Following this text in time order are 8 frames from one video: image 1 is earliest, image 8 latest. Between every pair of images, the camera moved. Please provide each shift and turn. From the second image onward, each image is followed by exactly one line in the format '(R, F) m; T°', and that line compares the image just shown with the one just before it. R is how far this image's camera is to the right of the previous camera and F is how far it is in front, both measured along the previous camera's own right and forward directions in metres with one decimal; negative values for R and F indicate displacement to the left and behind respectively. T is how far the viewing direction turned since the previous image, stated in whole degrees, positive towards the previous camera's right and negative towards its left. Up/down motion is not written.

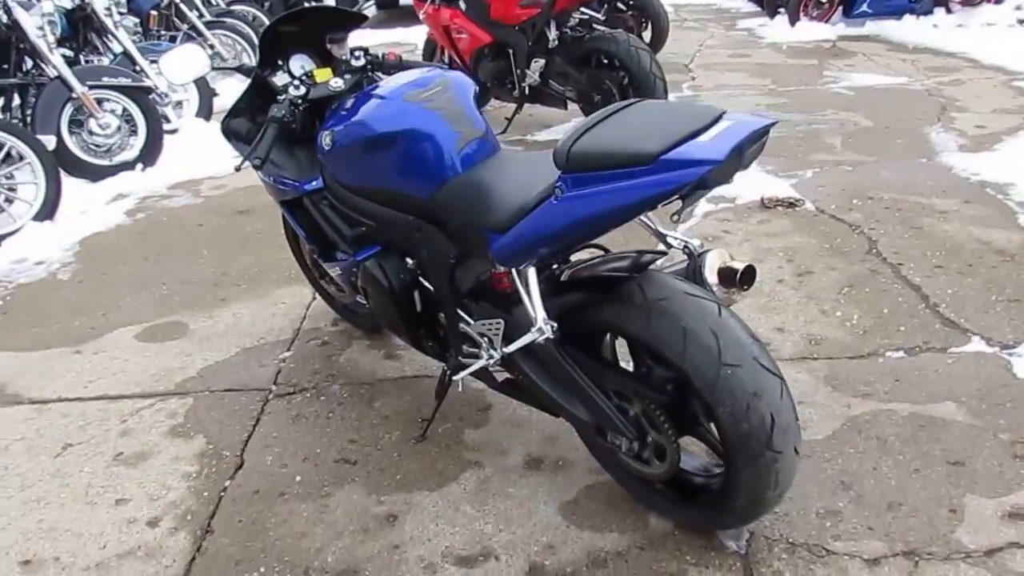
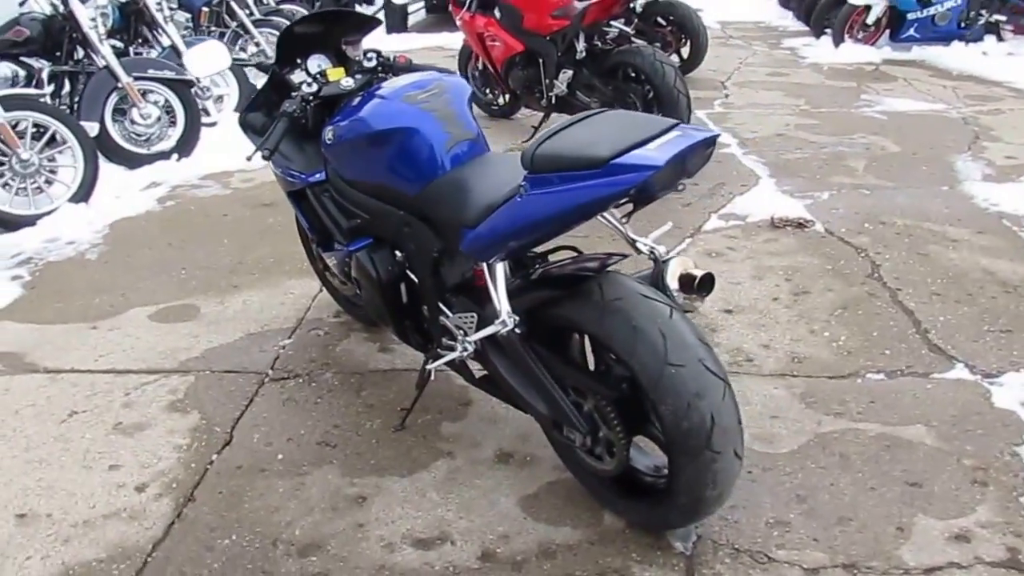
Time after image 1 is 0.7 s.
(+0.2, -0.1) m; -4°
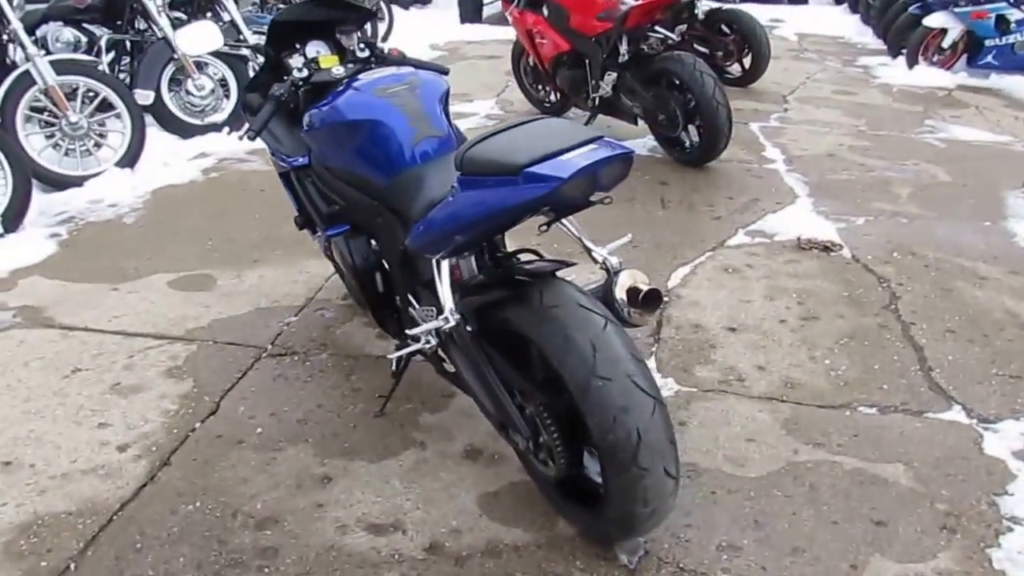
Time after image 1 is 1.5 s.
(+0.3, 0.0) m; -5°
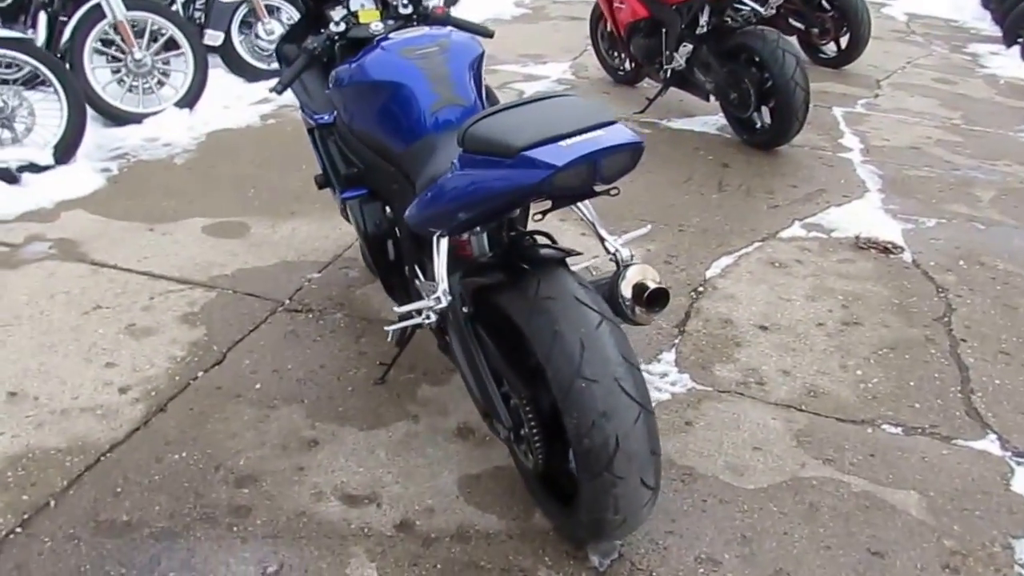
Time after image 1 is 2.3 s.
(+0.3, +0.1) m; -6°
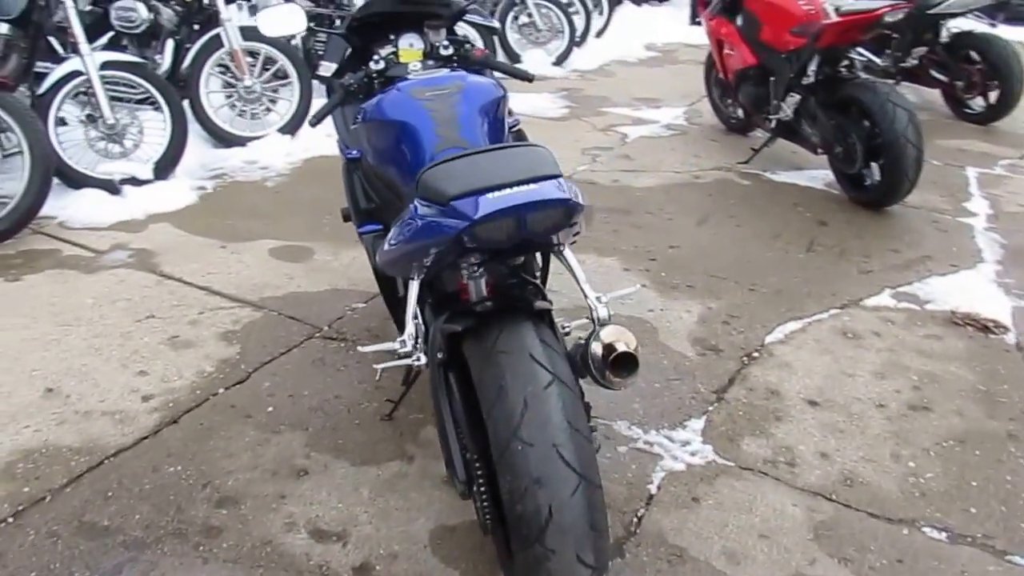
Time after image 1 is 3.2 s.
(+0.5, +0.2) m; -12°
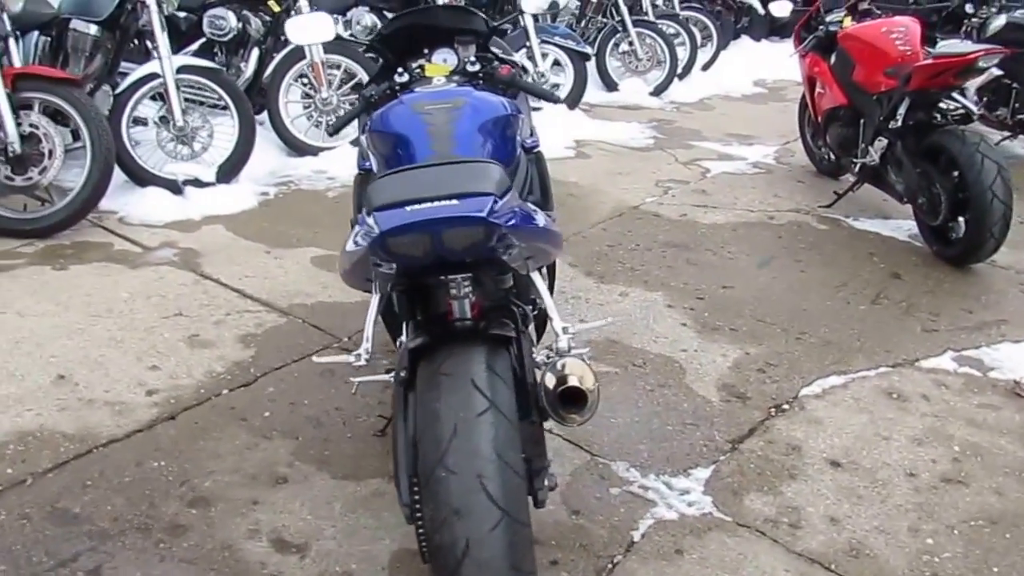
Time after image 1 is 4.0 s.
(+0.4, +0.1) m; -8°
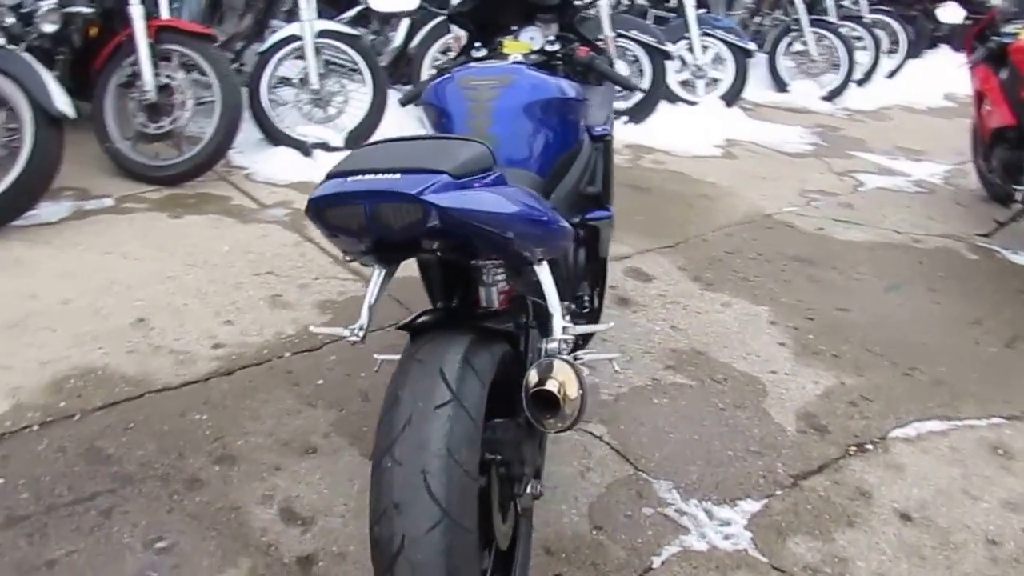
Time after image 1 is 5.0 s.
(+0.4, +0.2) m; -12°
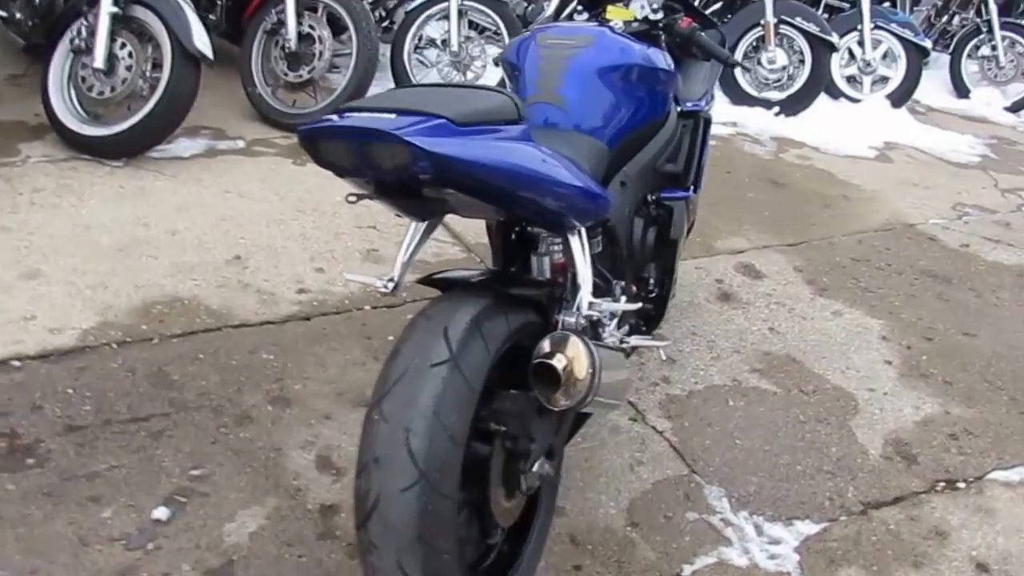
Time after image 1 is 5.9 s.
(+0.3, +0.1) m; -10°
